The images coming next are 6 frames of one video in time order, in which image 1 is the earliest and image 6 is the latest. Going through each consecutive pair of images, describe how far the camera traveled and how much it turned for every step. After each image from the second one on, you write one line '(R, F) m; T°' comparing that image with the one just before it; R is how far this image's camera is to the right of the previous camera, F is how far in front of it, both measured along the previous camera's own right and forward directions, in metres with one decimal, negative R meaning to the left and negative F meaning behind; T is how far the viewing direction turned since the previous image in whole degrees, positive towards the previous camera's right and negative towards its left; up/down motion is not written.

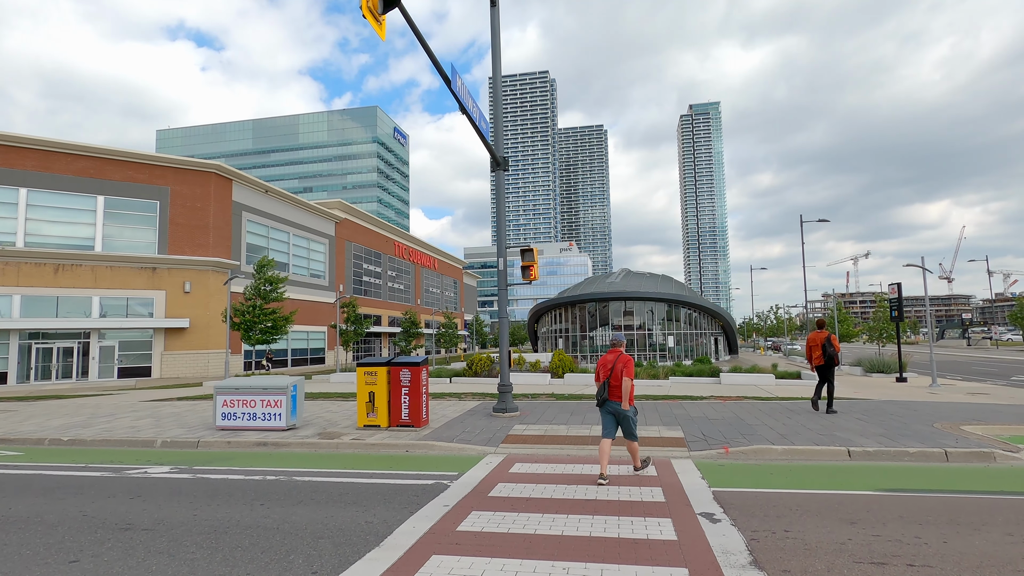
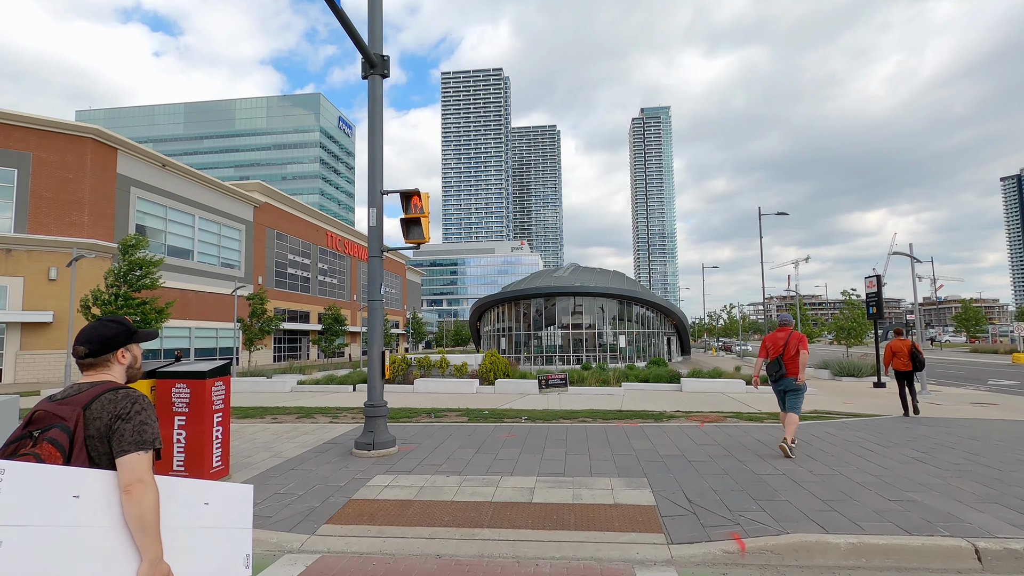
(+1.1, +4.0) m; +5°
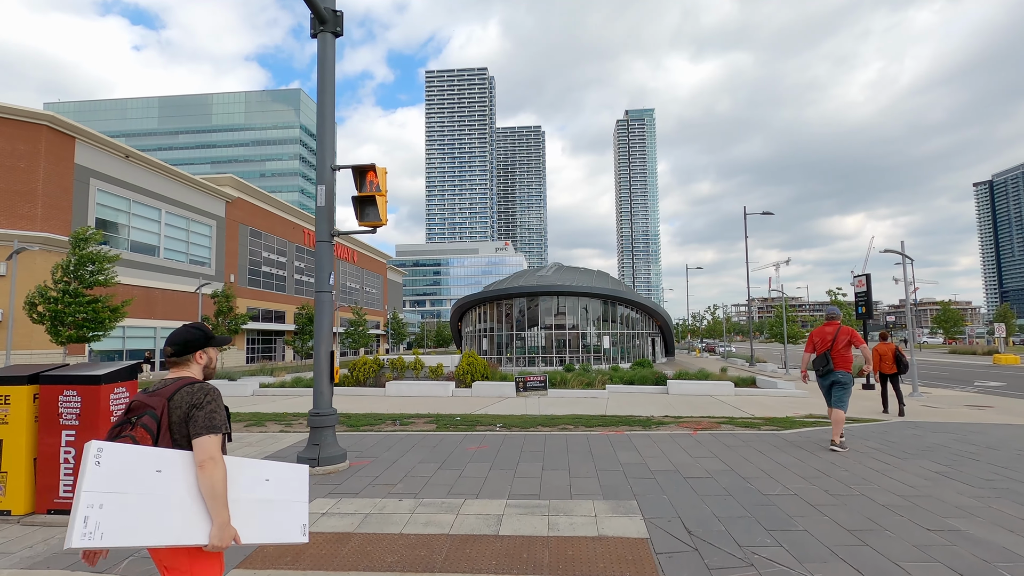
(+0.2, +0.9) m; +2°
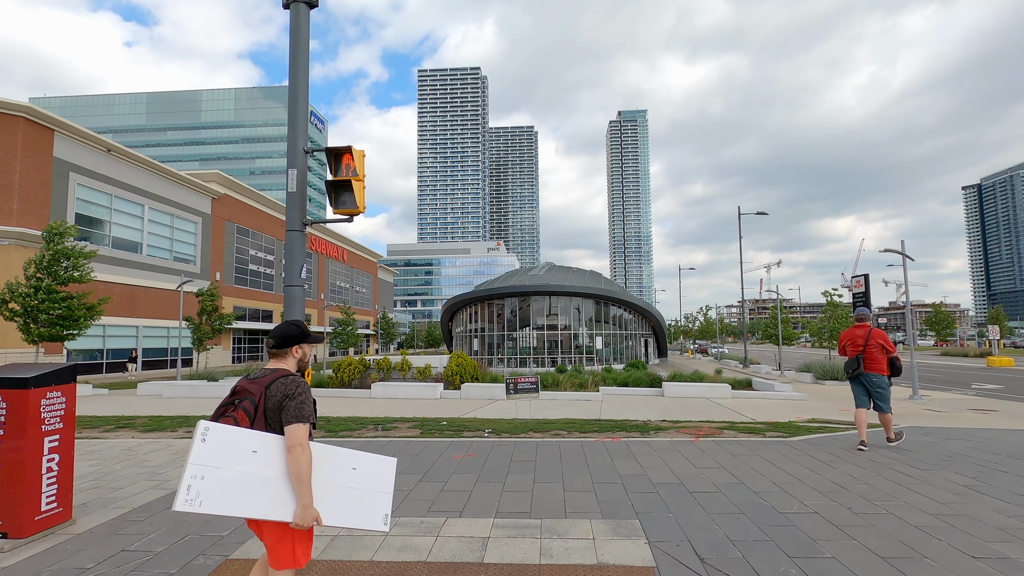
(0.0, +0.5) m; +1°
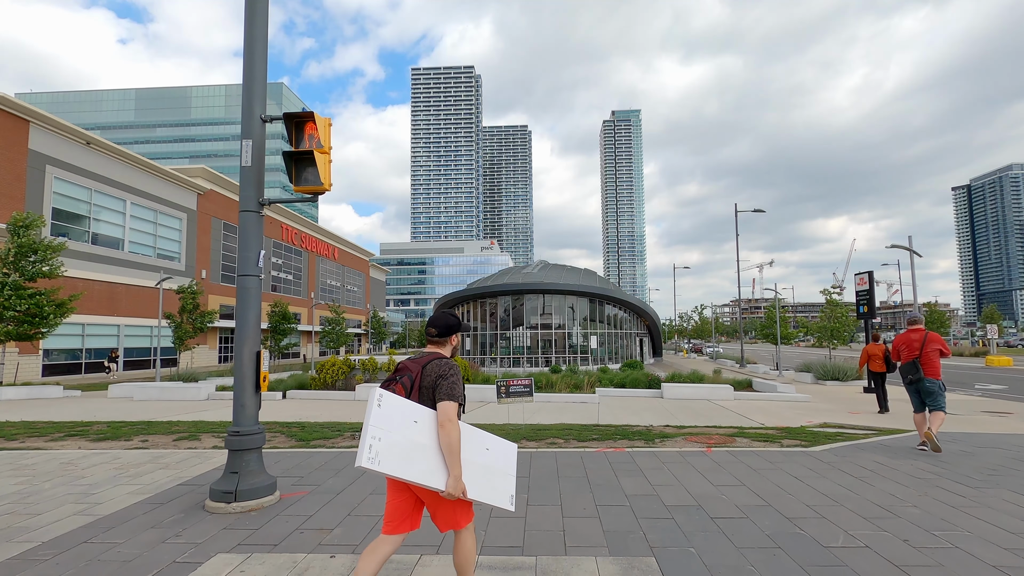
(0.0, +0.8) m; +1°
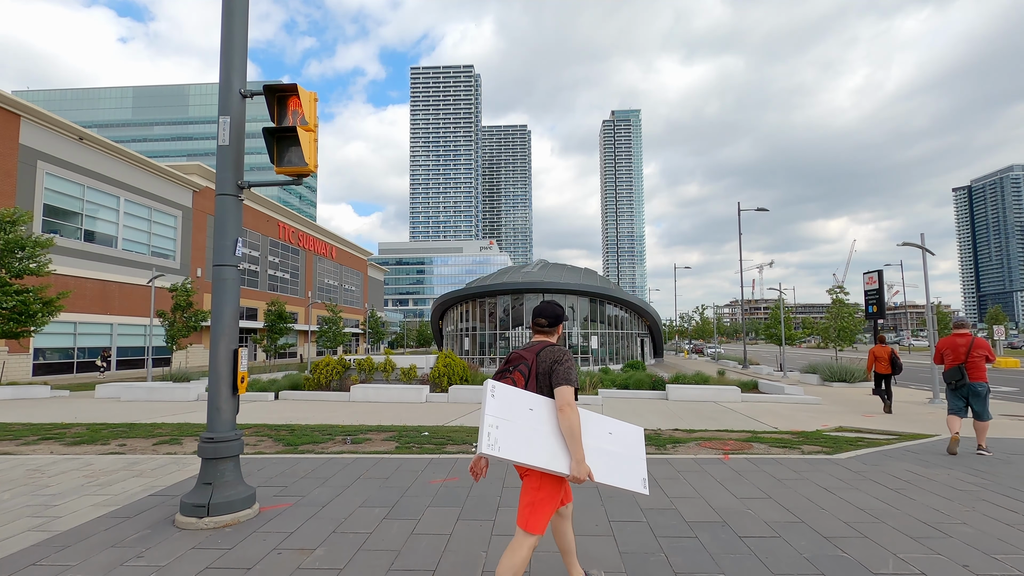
(0.0, +0.5) m; 0°
